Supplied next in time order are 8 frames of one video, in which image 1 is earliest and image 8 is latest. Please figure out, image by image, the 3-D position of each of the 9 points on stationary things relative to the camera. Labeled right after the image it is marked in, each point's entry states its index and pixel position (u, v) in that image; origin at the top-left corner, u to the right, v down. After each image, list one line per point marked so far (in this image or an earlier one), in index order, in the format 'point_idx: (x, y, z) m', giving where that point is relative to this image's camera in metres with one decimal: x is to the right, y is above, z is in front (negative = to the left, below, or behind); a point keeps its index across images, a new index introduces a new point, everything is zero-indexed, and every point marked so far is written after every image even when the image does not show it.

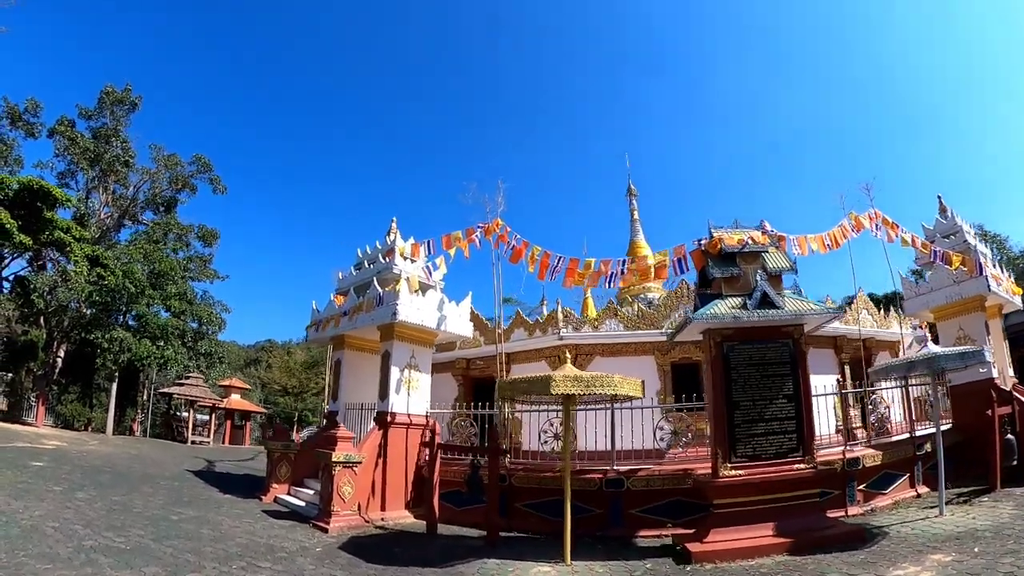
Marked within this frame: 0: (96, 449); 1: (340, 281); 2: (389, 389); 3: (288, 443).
0: (-11.0, -4.2, +15.1) m
1: (-3.7, 0.0, +12.3) m
2: (-2.1, -1.8, +10.3) m
3: (-4.1, -2.9, +10.6) m
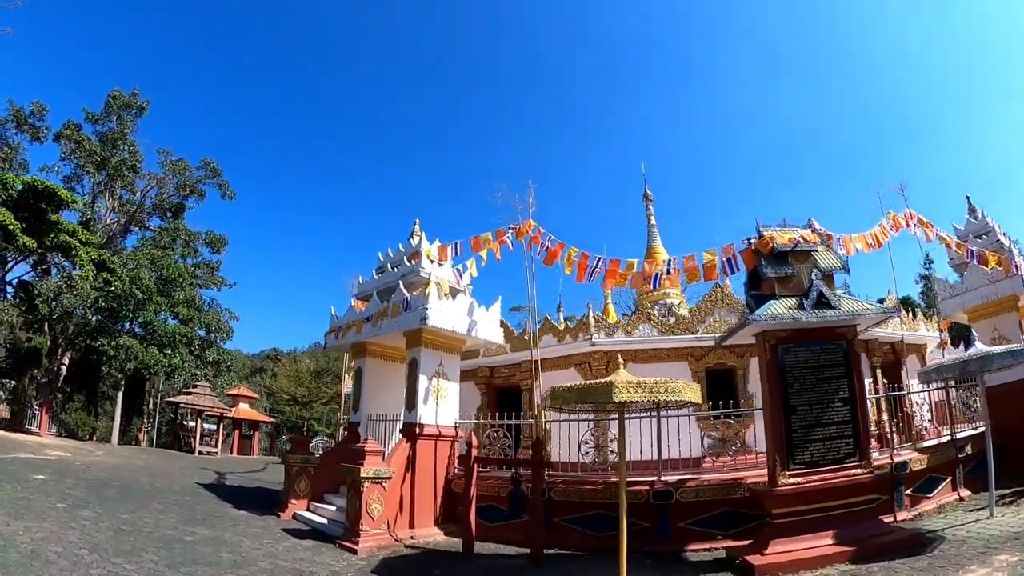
0: (-10.4, -4.3, +14.5) m
1: (-3.1, 0.0, +11.7) m
2: (-1.5, -1.8, +9.6) m
3: (-3.5, -2.9, +9.9) m
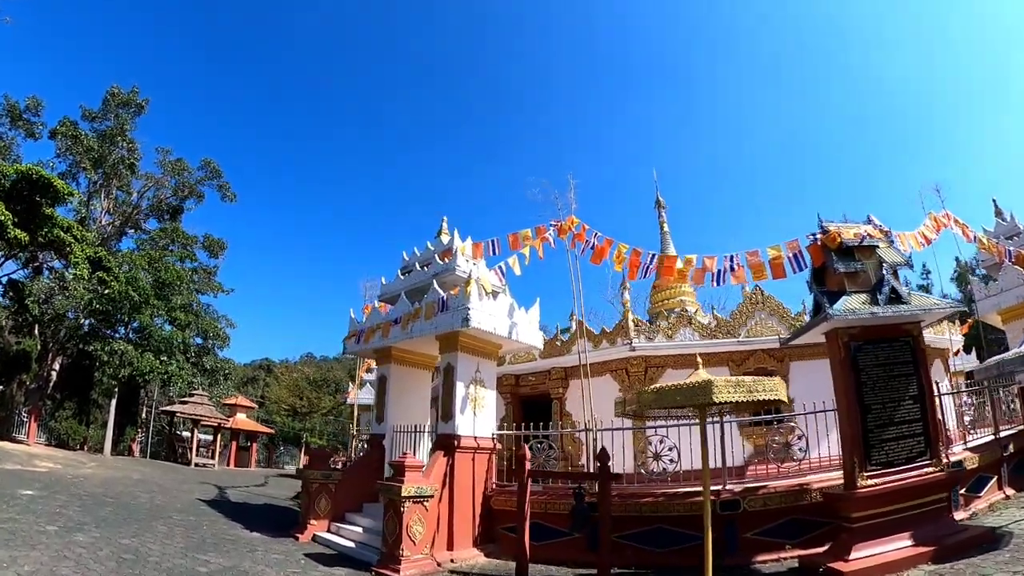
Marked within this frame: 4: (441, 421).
0: (-9.7, -4.3, +13.3) m
1: (-2.4, 0.0, +10.7) m
2: (-0.8, -1.8, +8.6) m
3: (-2.8, -2.9, +8.9) m
4: (-1.0, -2.0, +9.1) m
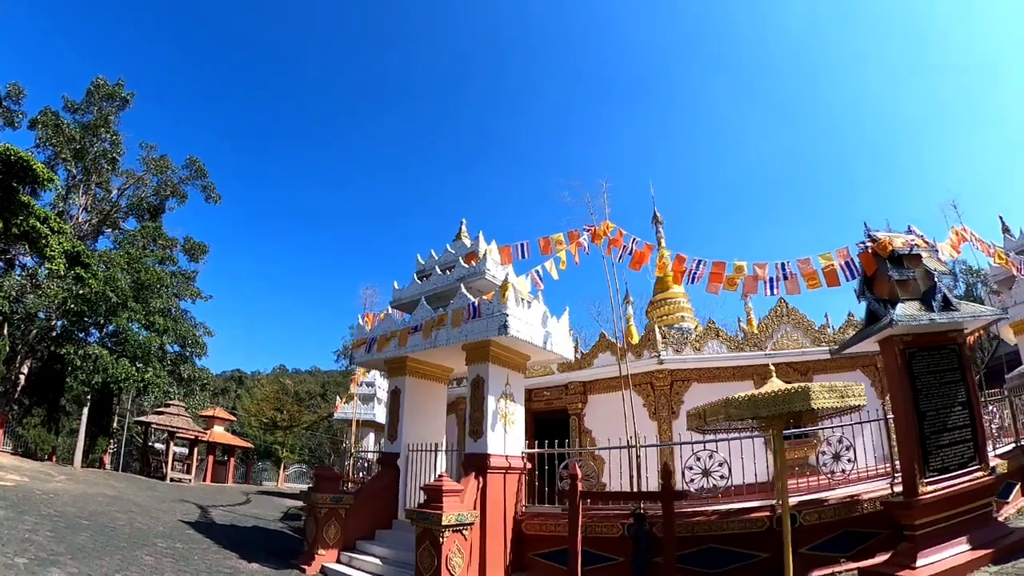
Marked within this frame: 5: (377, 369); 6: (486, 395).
0: (-9.5, -4.2, +12.1) m
1: (-1.9, 0.0, +9.9) m
2: (-0.3, -1.8, +7.8) m
3: (-2.4, -2.9, +8.0) m
4: (-0.5, -2.1, +8.2) m
5: (-2.3, -1.4, +9.7) m
6: (-0.3, -1.5, +8.0) m
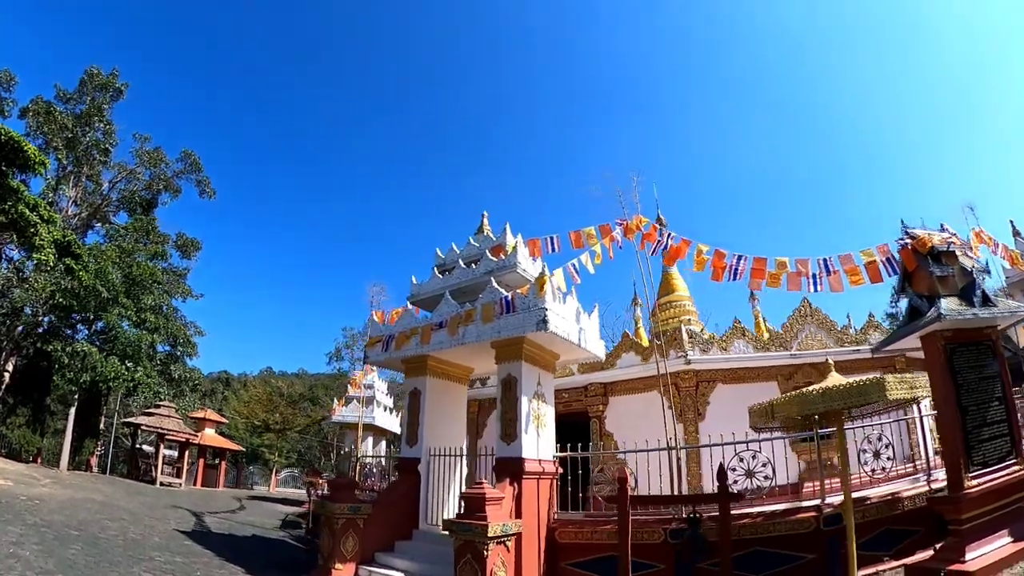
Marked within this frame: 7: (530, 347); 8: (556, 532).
0: (-9.2, -4.1, +11.3) m
1: (-1.5, 0.0, +9.2) m
2: (+0.1, -1.7, +7.2) m
3: (-2.0, -2.7, +7.3) m
4: (-0.1, -2.0, +7.6) m
5: (-1.9, -1.3, +9.1) m
6: (+0.1, -1.4, +7.4) m
7: (+0.2, -0.8, +7.7) m
8: (+0.6, -3.2, +7.2) m
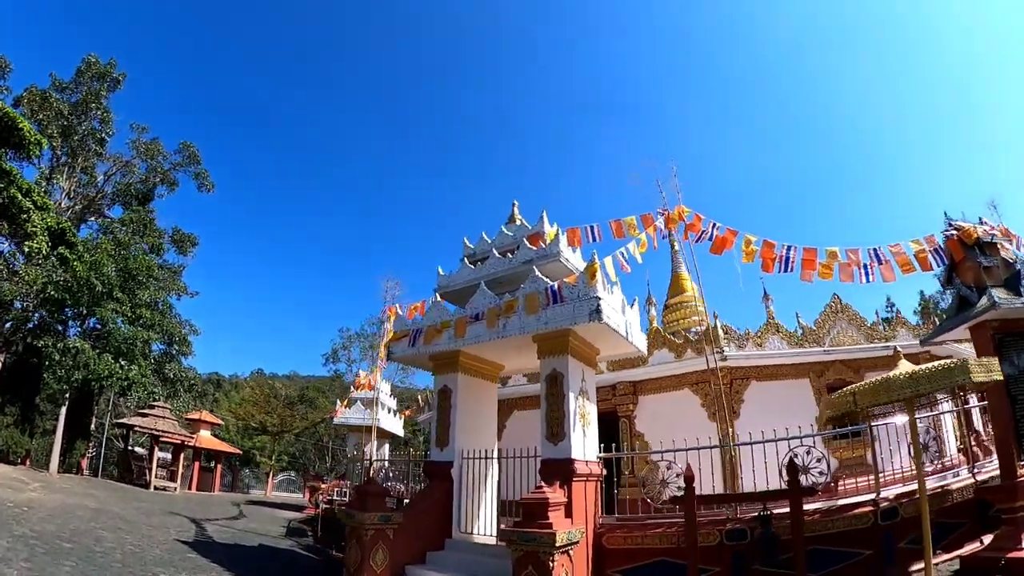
0: (-8.7, -3.9, +10.5) m
1: (-1.0, +0.2, +8.5) m
2: (+0.6, -1.6, +6.5) m
3: (-1.4, -2.6, +6.6) m
4: (+0.4, -1.9, +6.9) m
5: (-1.3, -1.1, +8.4) m
6: (+0.6, -1.2, +6.7) m
7: (+0.8, -0.7, +7.0) m
8: (+1.1, -3.0, +6.5) m
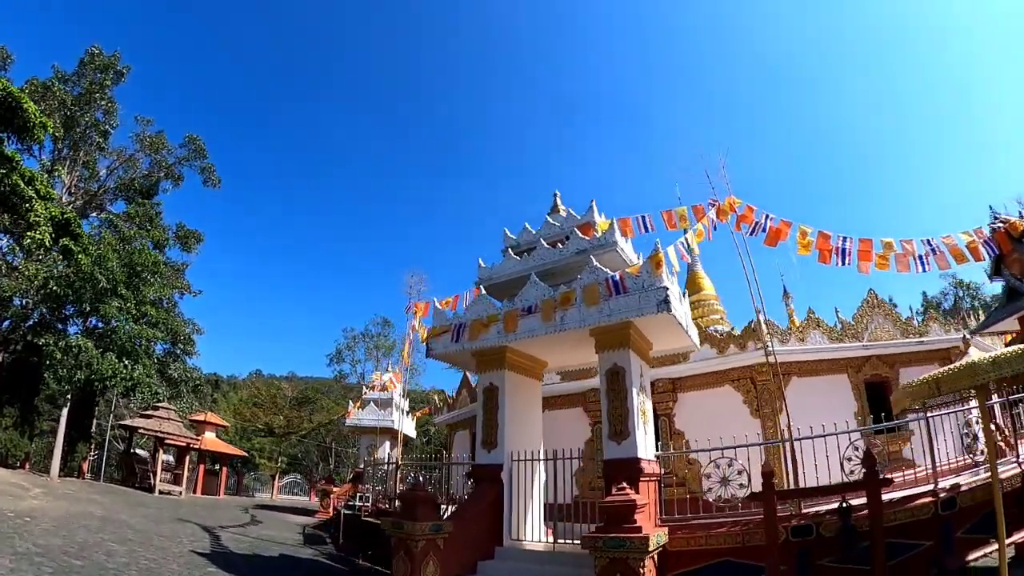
0: (-8.1, -3.7, +9.7) m
1: (-0.3, +0.3, +7.8) m
2: (+1.3, -1.5, +5.8) m
3: (-0.8, -2.5, +5.9) m
4: (+1.1, -1.7, +6.2) m
5: (-0.7, -1.0, +7.7) m
6: (+1.3, -1.1, +6.0) m
7: (+1.4, -0.5, +6.3) m
8: (+1.7, -2.9, +5.8) m
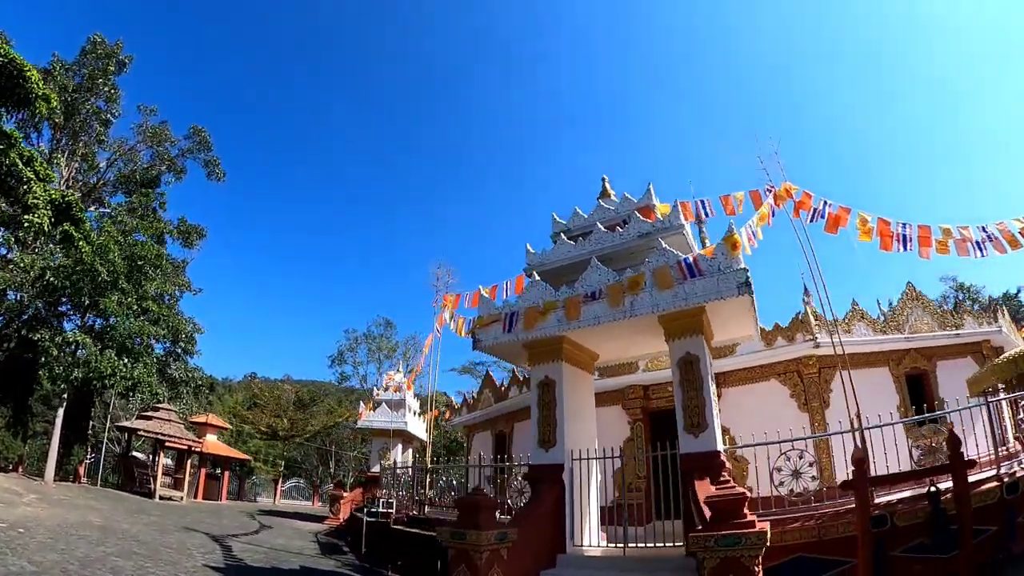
0: (-7.4, -3.5, +8.9) m
1: (+0.3, +0.5, +7.0) m
2: (+1.9, -1.3, +5.0) m
3: (-0.1, -2.3, +5.0) m
4: (+1.7, -1.5, +5.4) m
5: (0.0, -0.8, +6.8) m
6: (+2.0, -0.9, +5.2) m
7: (+2.1, -0.3, +5.5) m
8: (+2.4, -2.7, +5.0) m
